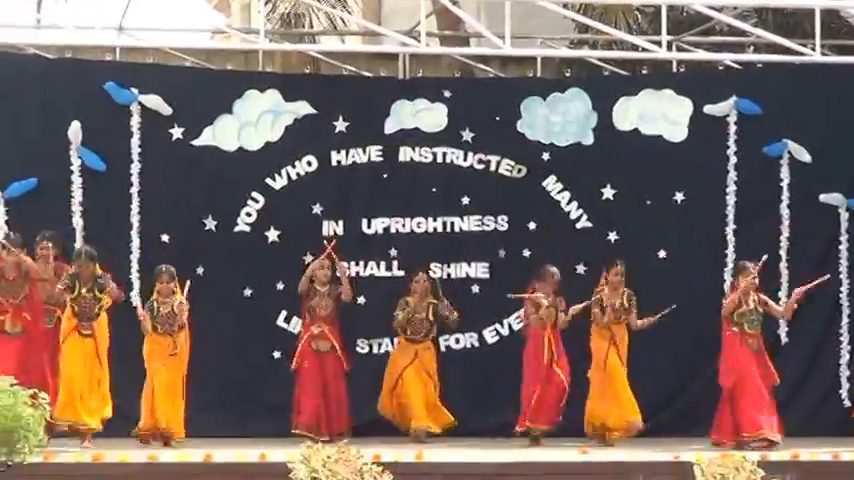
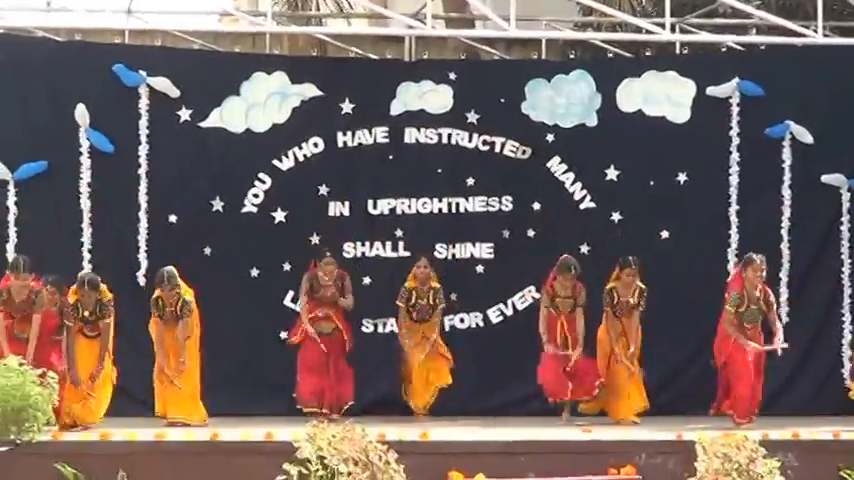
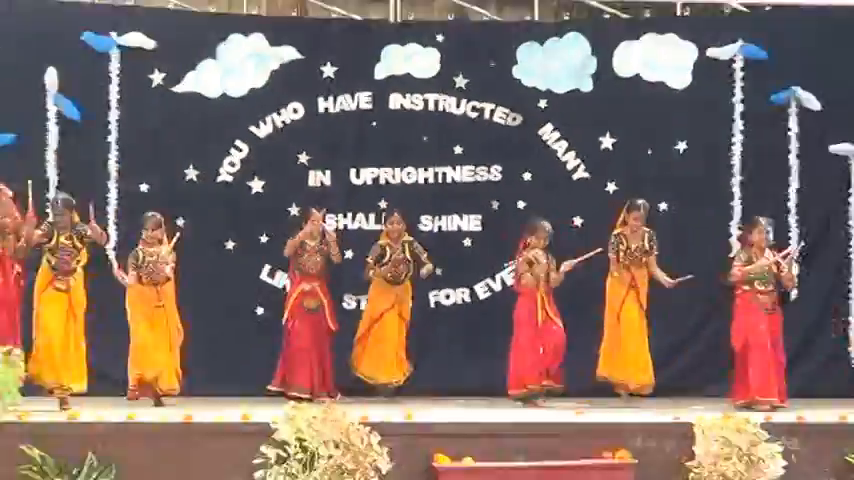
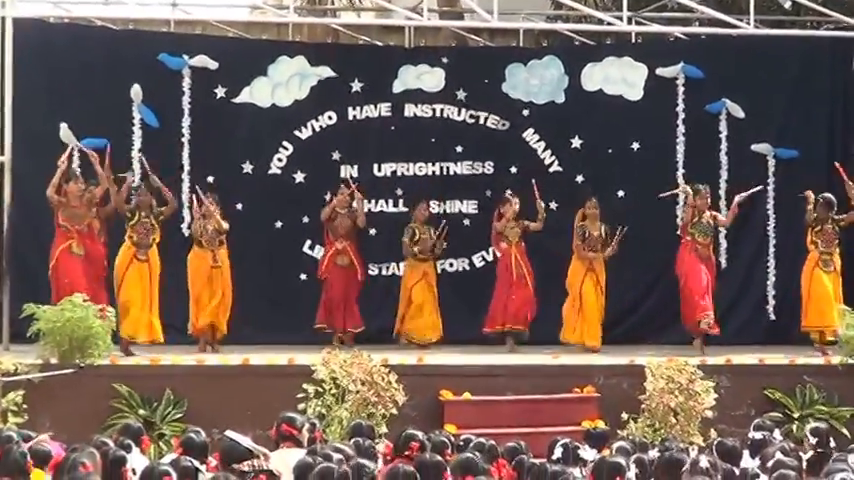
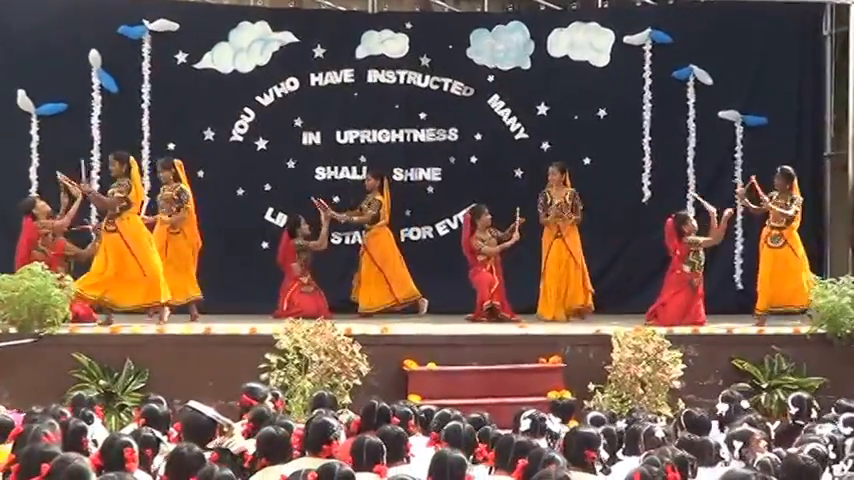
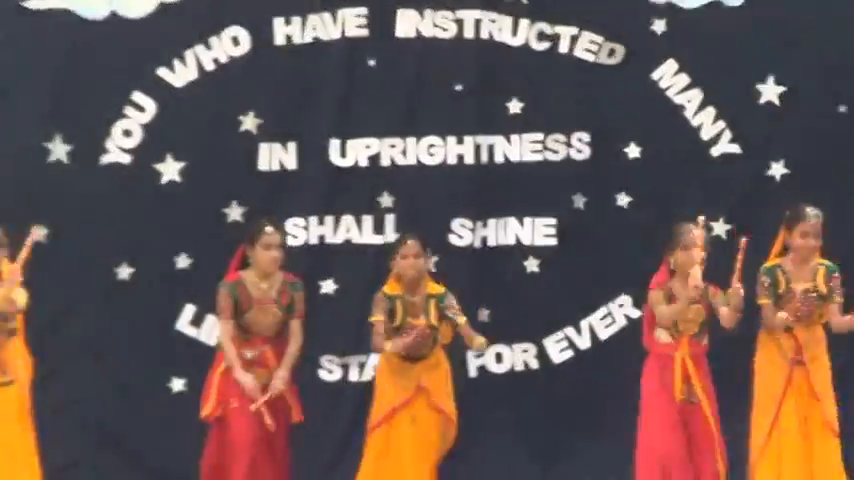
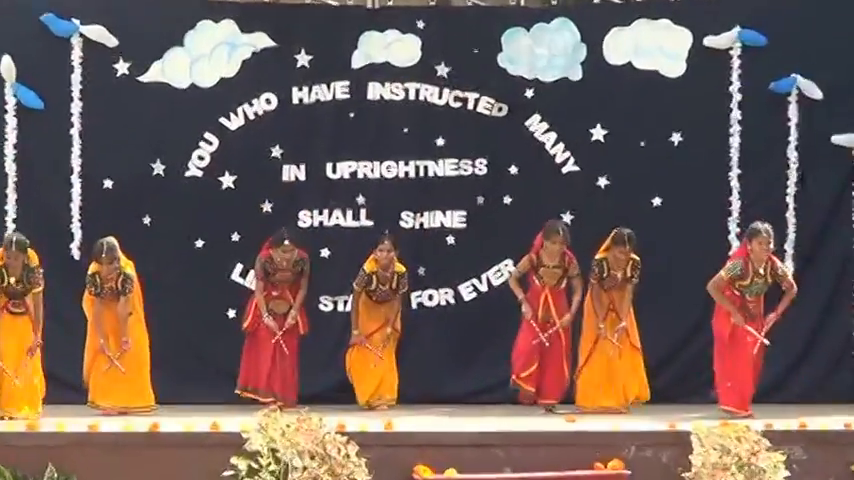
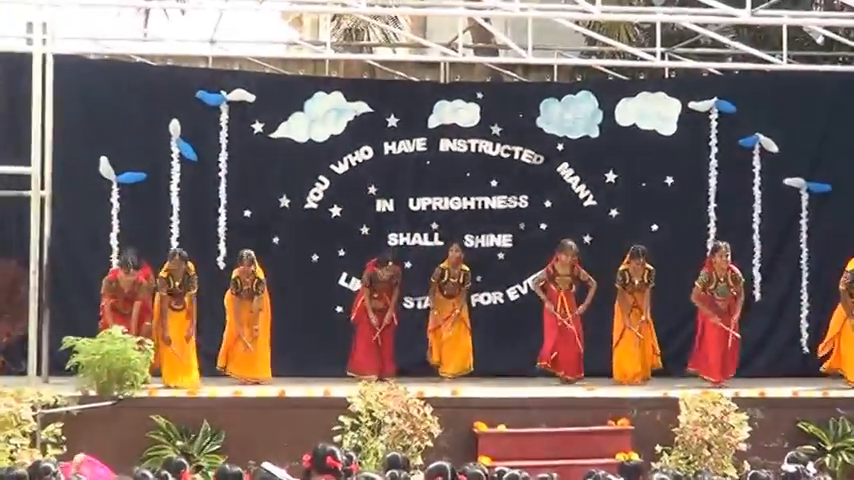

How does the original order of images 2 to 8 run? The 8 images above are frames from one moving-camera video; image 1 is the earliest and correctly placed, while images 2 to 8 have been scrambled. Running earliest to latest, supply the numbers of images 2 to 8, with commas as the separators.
2, 7, 6, 3, 8, 4, 5
